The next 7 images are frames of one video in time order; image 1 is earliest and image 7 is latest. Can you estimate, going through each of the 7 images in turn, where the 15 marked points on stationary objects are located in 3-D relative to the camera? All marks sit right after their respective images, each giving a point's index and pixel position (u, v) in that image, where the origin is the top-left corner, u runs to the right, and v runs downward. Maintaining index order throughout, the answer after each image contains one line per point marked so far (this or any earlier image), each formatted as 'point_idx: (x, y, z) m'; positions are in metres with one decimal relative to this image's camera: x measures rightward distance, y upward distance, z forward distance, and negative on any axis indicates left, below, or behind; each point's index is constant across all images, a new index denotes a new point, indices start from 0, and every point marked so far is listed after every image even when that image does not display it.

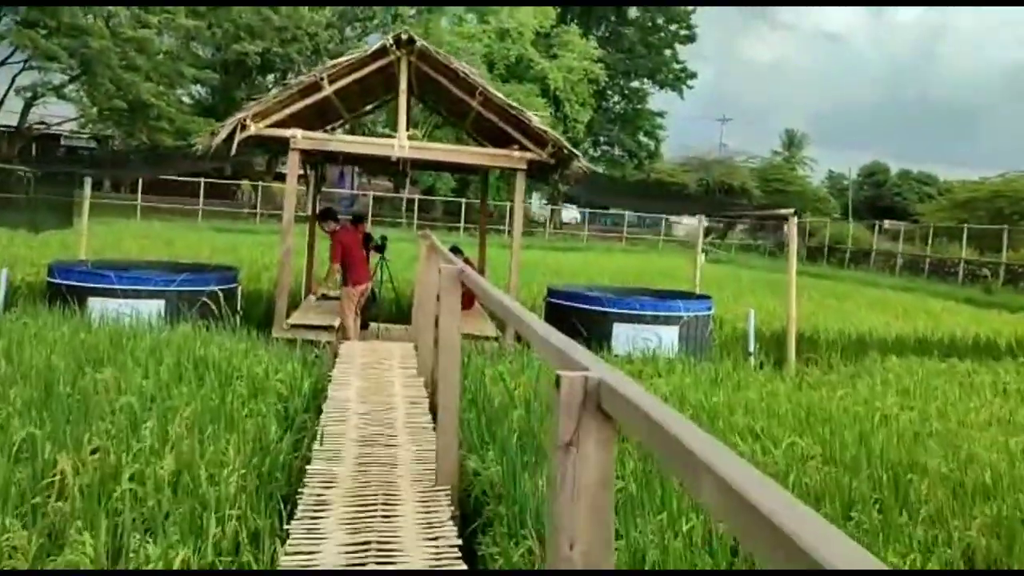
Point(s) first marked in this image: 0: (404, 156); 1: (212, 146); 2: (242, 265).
0: (-1.2, +1.4, +9.3) m
1: (-3.2, +1.5, +8.9) m
2: (-5.0, +0.4, +15.5) m
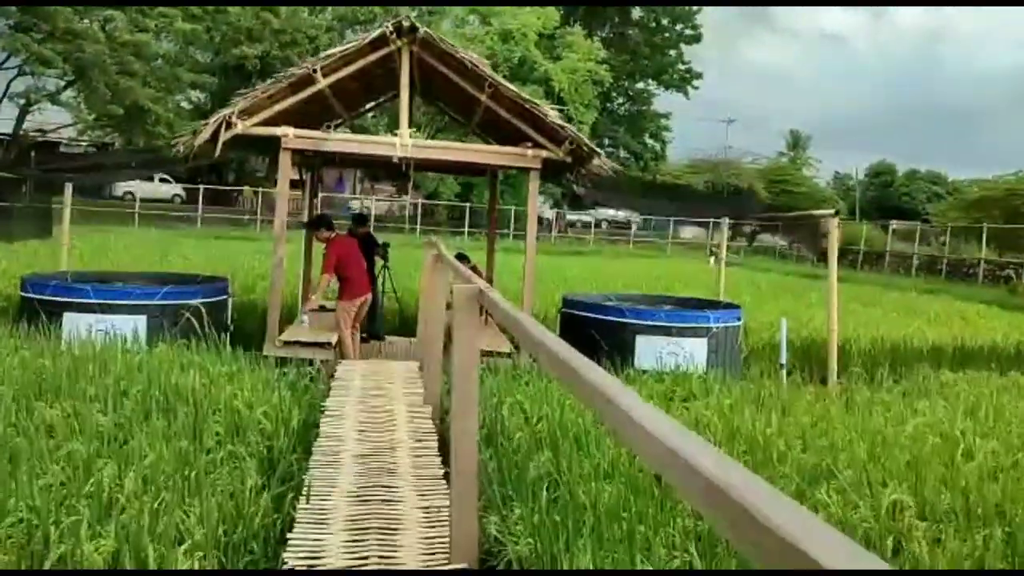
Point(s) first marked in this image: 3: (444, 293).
0: (-1.1, +1.3, +8.4) m
1: (-3.0, +1.4, +8.0) m
2: (-4.8, +0.2, +14.7) m
3: (-0.5, 0.0, +5.9) m
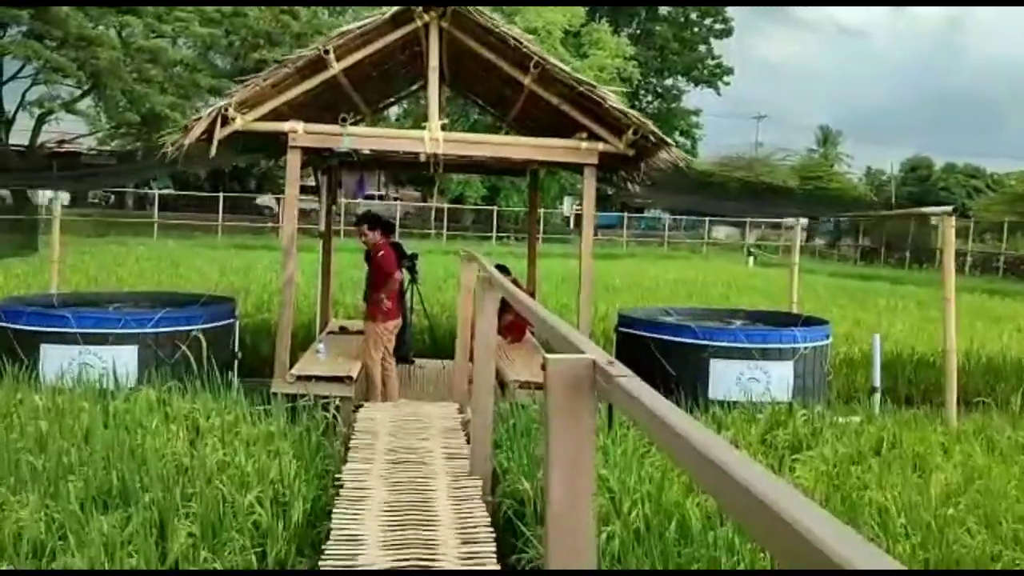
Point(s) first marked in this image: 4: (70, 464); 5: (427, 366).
0: (-0.6, +1.1, +7.1) m
1: (-2.6, +1.1, +6.8) m
2: (-4.2, 0.0, +13.4) m
3: (-0.1, -0.2, +4.5) m
4: (-2.1, -0.9, +4.1) m
5: (-1.0, -0.9, +9.7) m
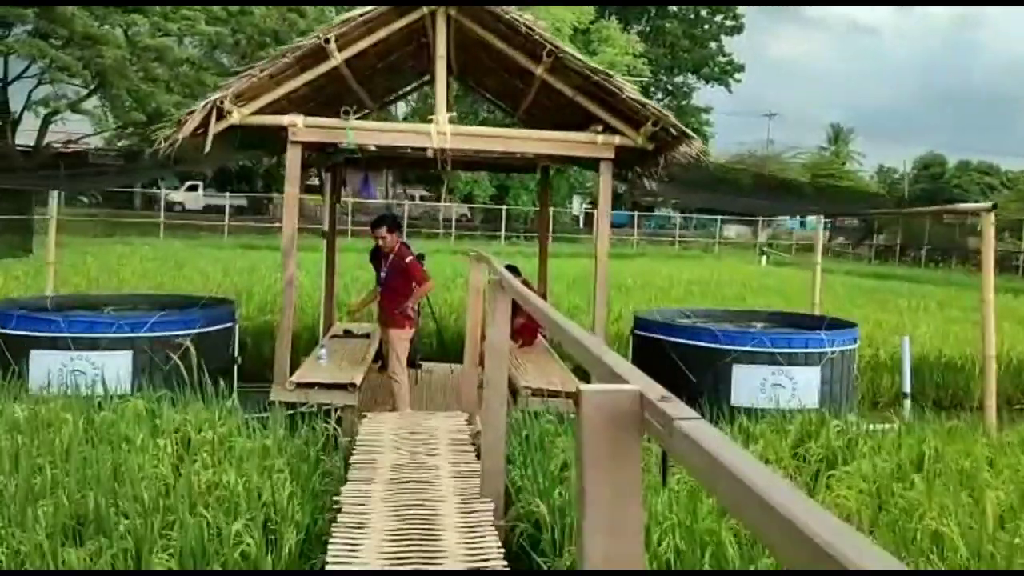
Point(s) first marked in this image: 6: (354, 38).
0: (-0.5, +1.1, +6.7) m
1: (-2.5, +1.1, +6.4) m
2: (-4.0, 0.0, +13.1) m
3: (0.0, -0.2, +4.2) m
4: (-2.1, -0.9, +3.8) m
5: (-0.9, -0.9, +9.3) m
6: (-1.2, +2.0, +6.6) m
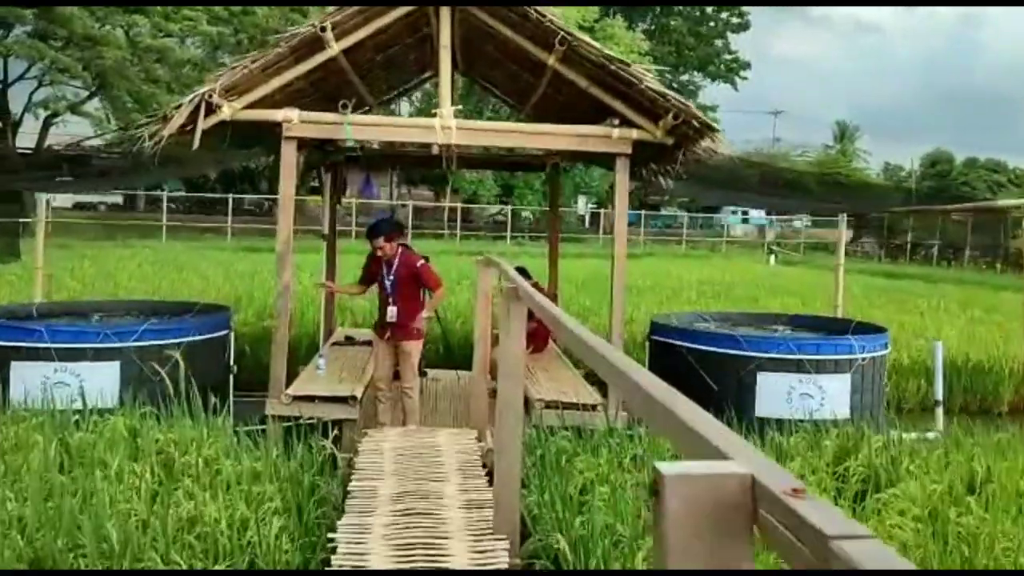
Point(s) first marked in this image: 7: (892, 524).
0: (-0.5, +1.1, +6.3) m
1: (-2.5, +1.1, +6.0) m
2: (-3.9, -0.1, +12.7) m
3: (0.0, -0.3, +3.7) m
4: (-2.0, -0.9, +3.3) m
5: (-0.8, -1.0, +8.9) m
6: (-1.2, +1.9, +6.2) m
7: (+1.9, -1.1, +4.2) m
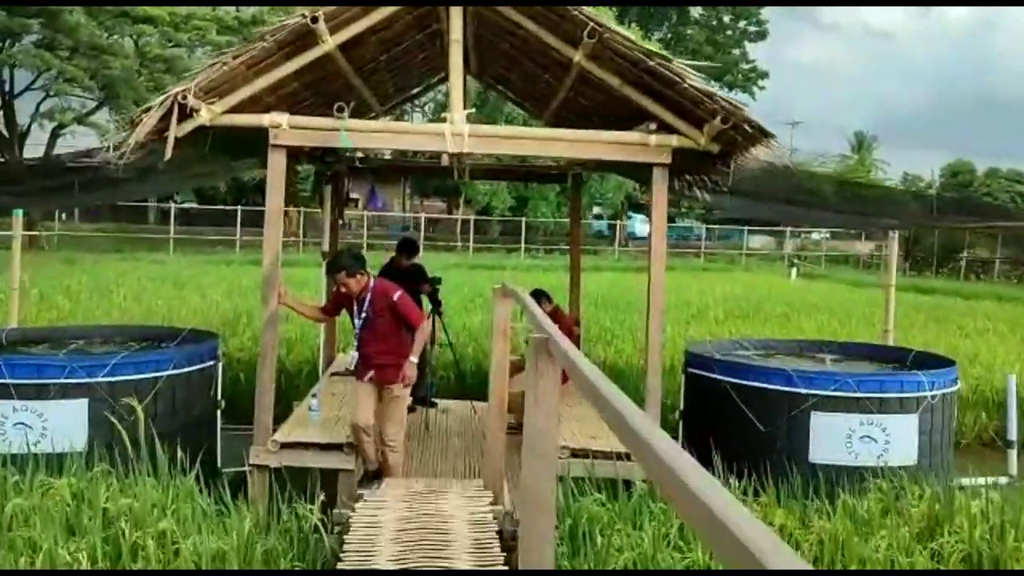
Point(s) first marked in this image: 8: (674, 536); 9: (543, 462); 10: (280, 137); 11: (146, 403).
0: (-0.3, +0.9, +5.5) m
1: (-2.3, +0.9, +5.2) m
2: (-3.6, -0.4, +11.9) m
3: (+0.1, -0.4, +2.9) m
4: (-1.9, -1.1, +2.5) m
5: (-0.6, -1.2, +8.1) m
6: (-1.0, +1.7, +5.4) m
7: (+2.0, -1.3, +3.3) m
8: (+0.7, -1.1, +4.0) m
9: (+0.1, -0.6, +2.9) m
10: (-1.5, +1.0, +5.5) m
11: (-2.7, -0.9, +6.2) m
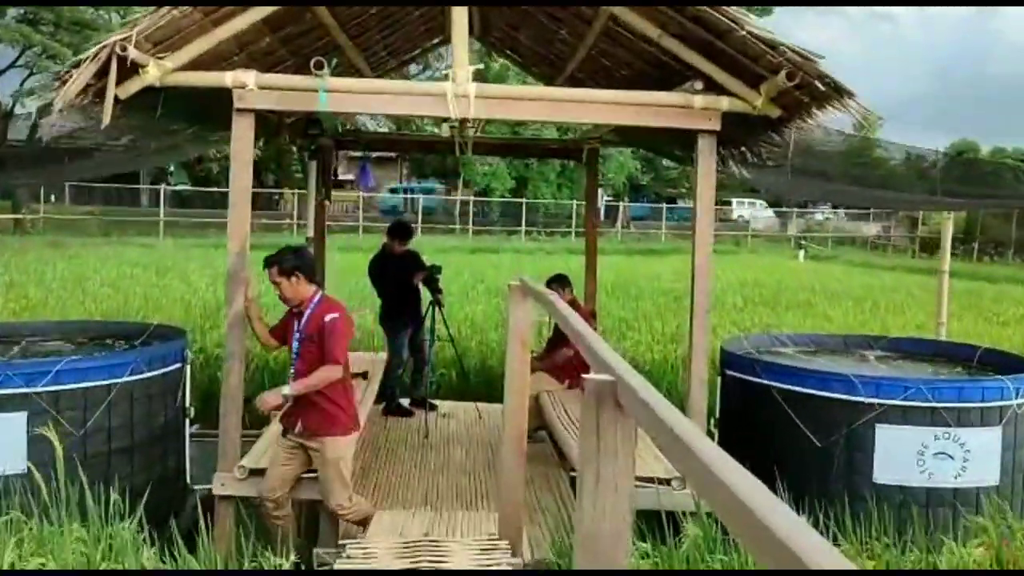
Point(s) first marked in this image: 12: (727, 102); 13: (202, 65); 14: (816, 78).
0: (-0.2, +0.9, +4.5) m
1: (-2.2, +0.9, +4.2) m
2: (-3.6, -0.2, +11.0) m
3: (+0.2, -0.4, +2.0) m
4: (-1.8, -1.1, +1.6) m
5: (-0.5, -1.1, +7.2) m
6: (-1.0, +1.8, +4.5) m
7: (+2.1, -1.3, +2.4) m
8: (+0.8, -1.1, +3.1) m
9: (+0.2, -0.6, +2.0) m
10: (-1.4, +1.0, +4.5) m
11: (-2.6, -0.8, +5.3) m
12: (+1.1, +1.0, +4.6) m
13: (-1.7, +1.2, +4.6) m
14: (+1.5, +1.1, +4.4) m
